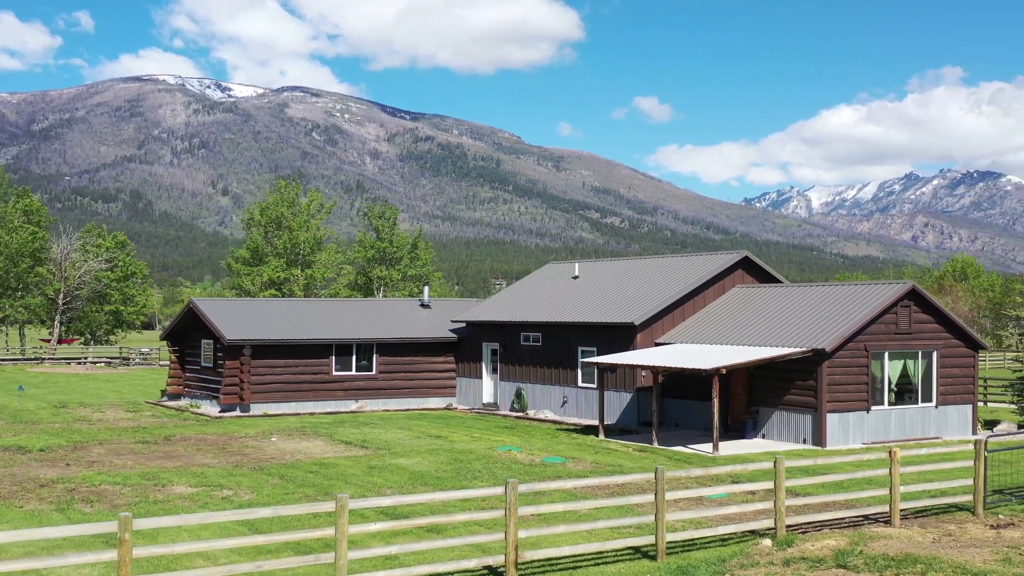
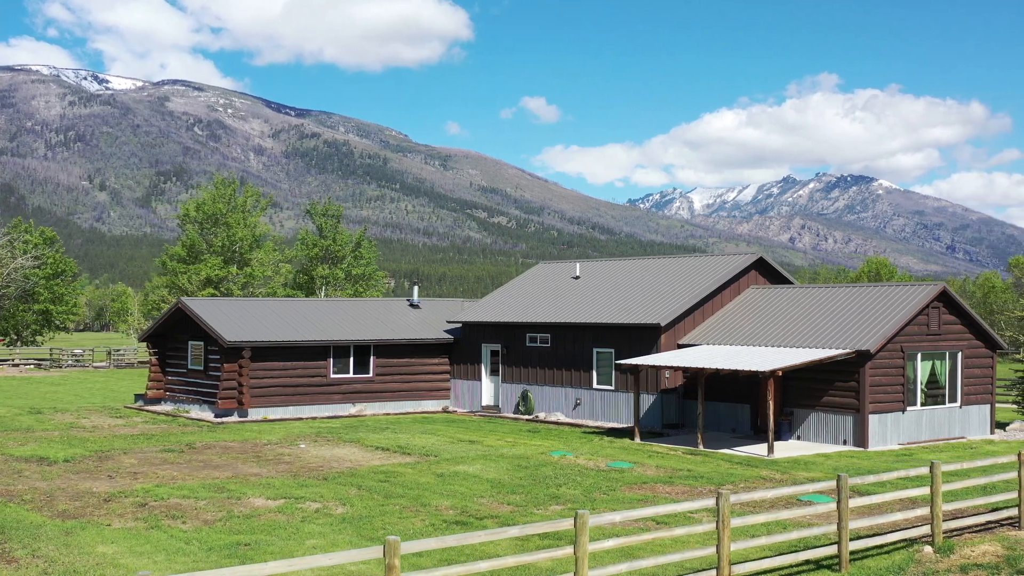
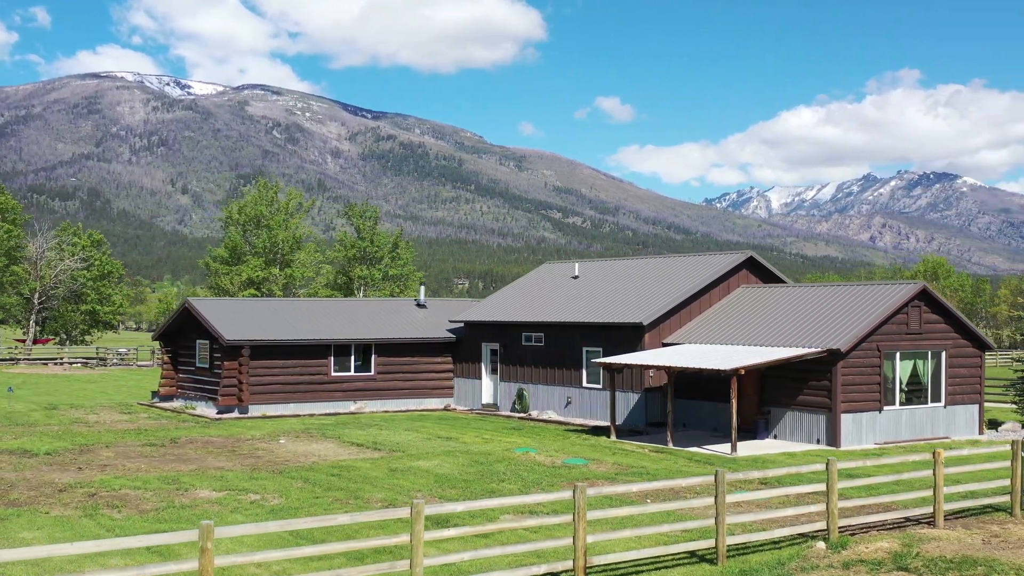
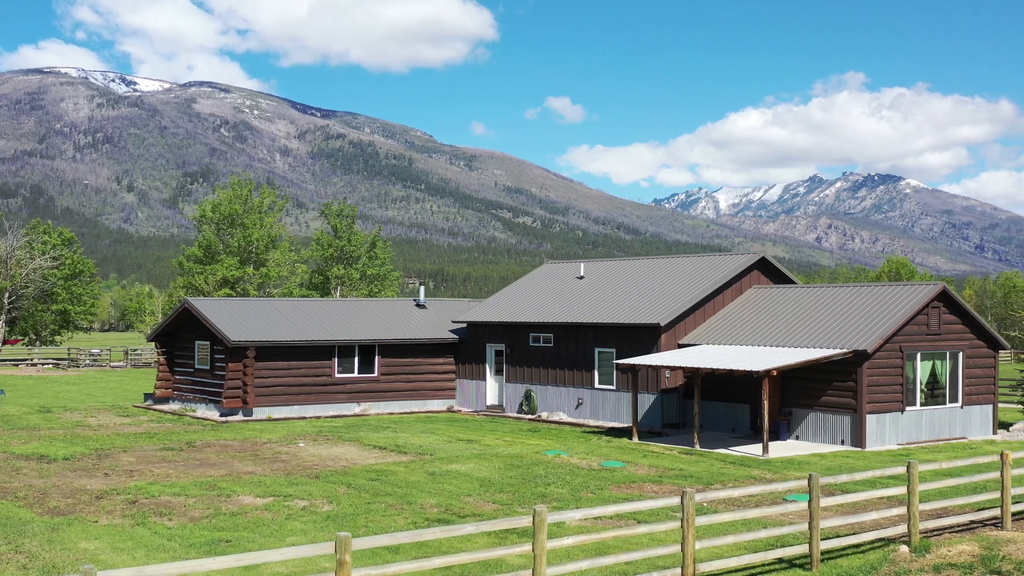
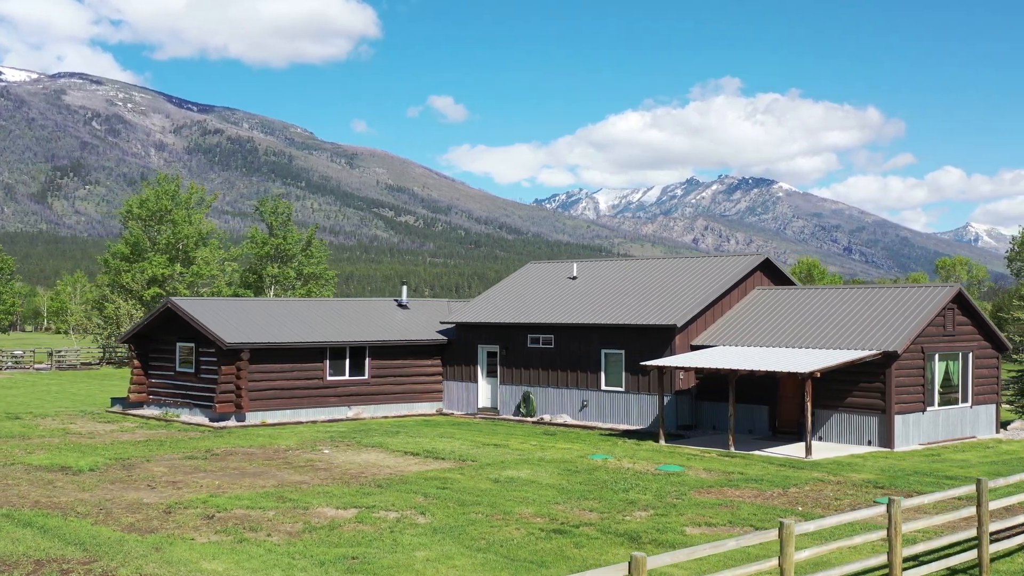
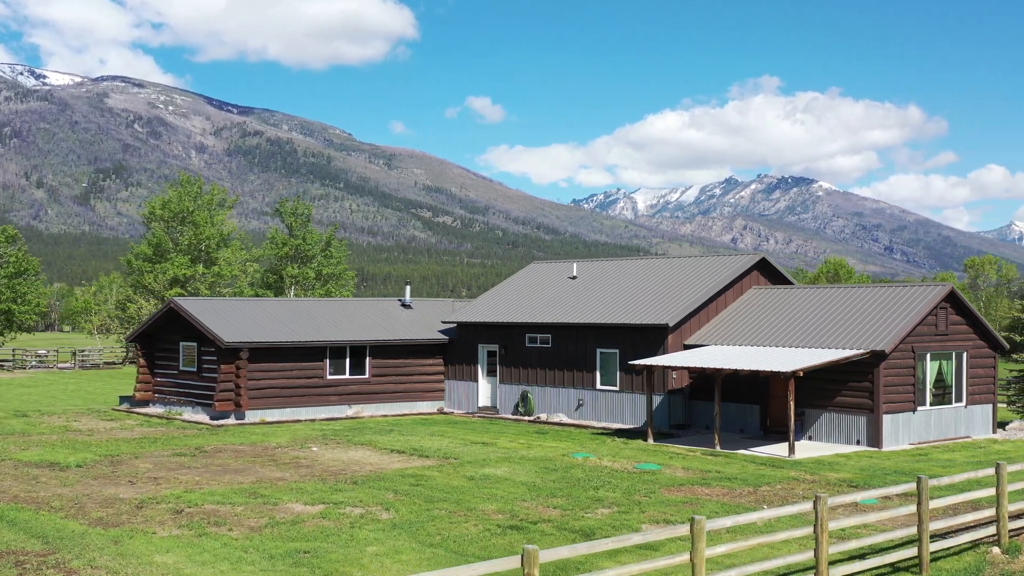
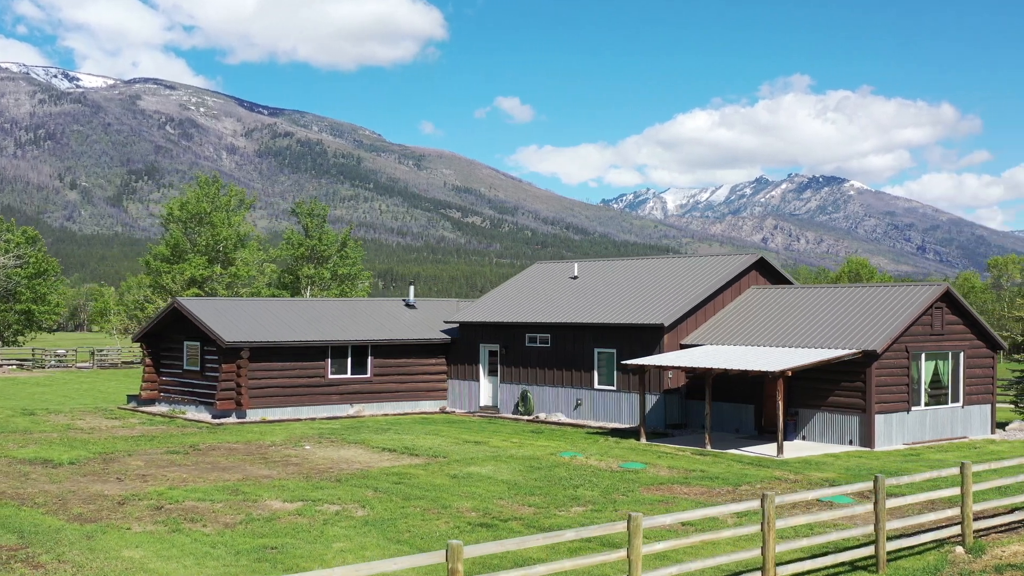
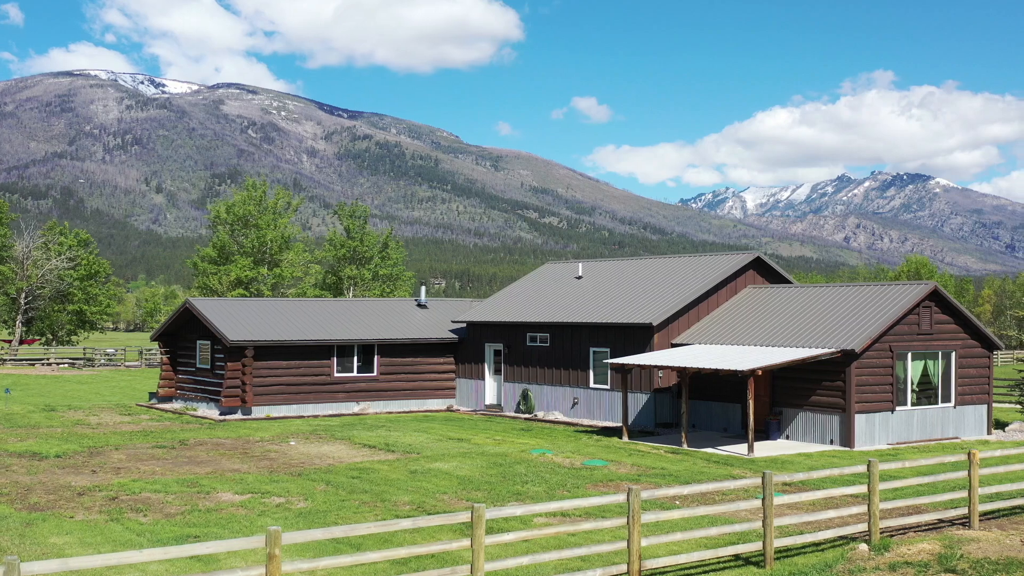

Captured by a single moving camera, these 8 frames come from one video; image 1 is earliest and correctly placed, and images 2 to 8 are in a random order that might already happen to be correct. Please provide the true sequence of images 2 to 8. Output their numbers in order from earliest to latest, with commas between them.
3, 8, 4, 2, 7, 6, 5
